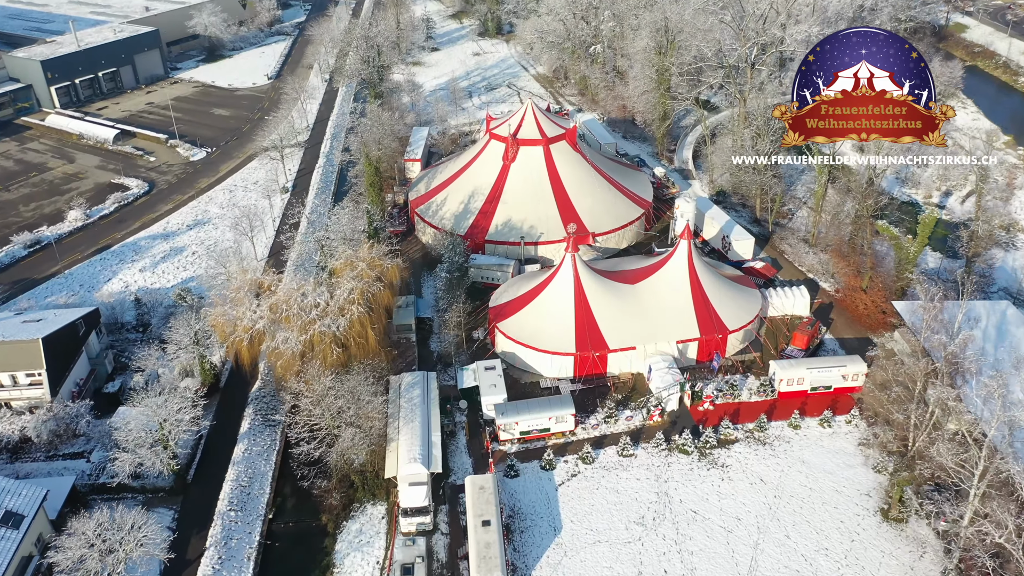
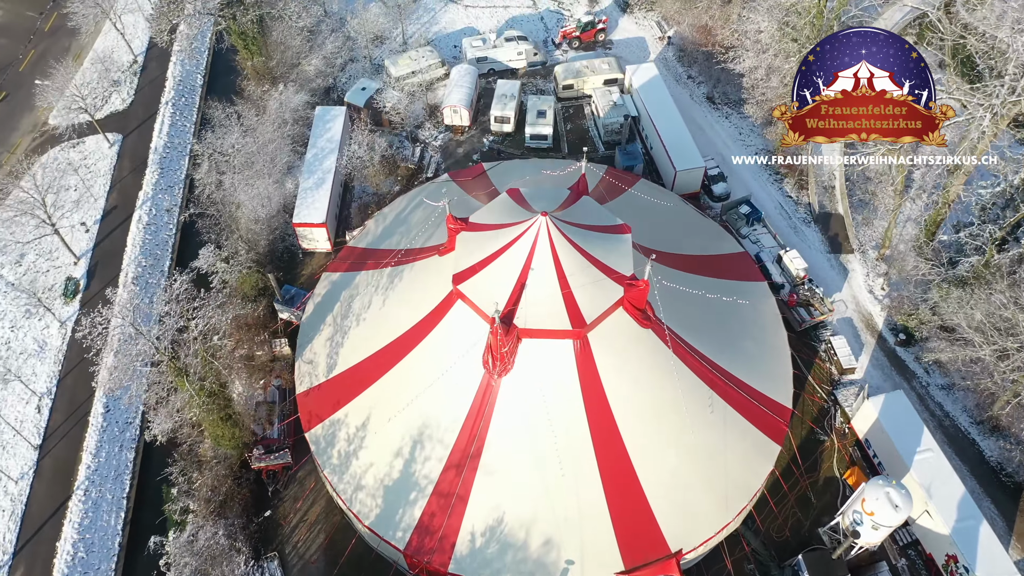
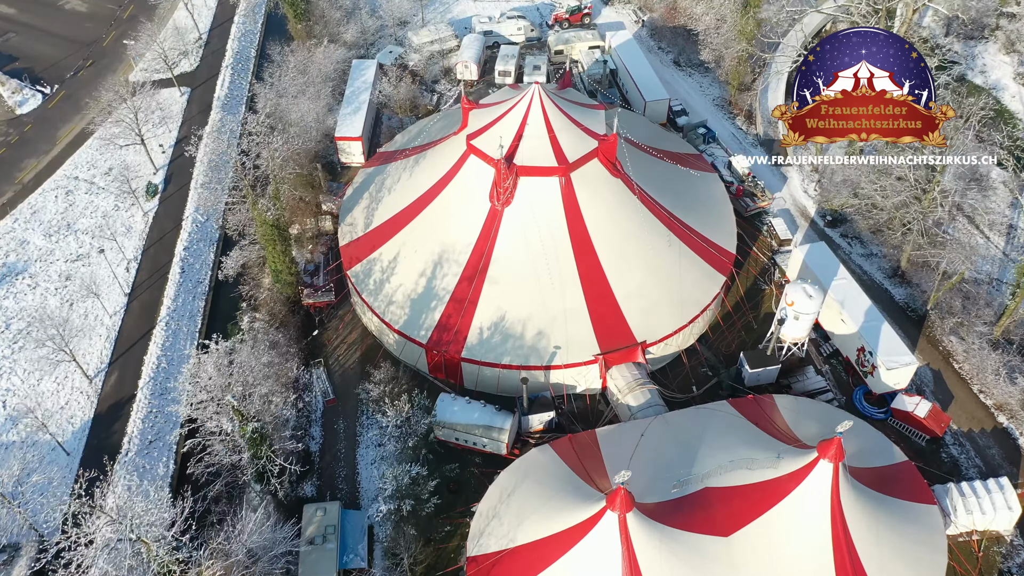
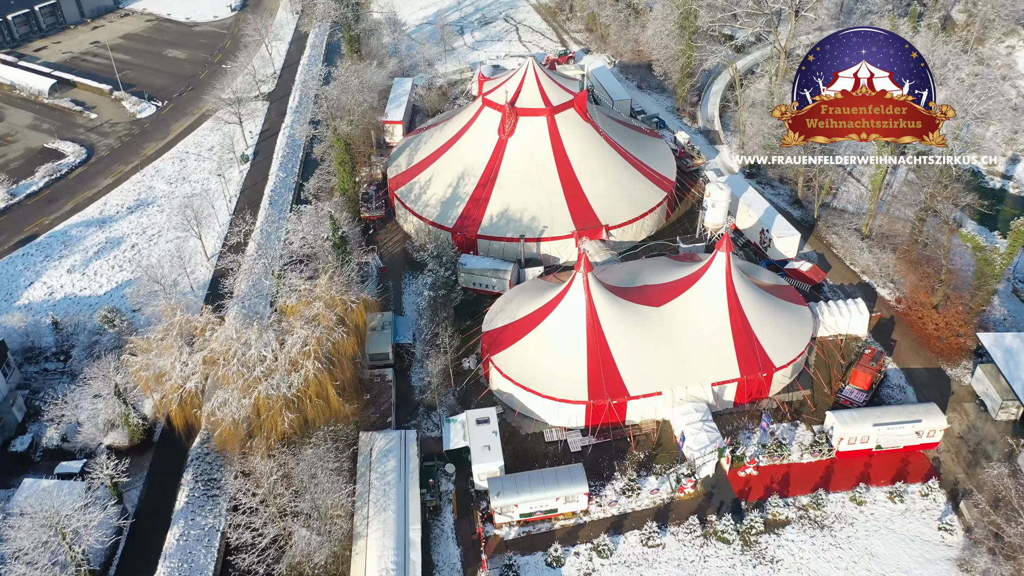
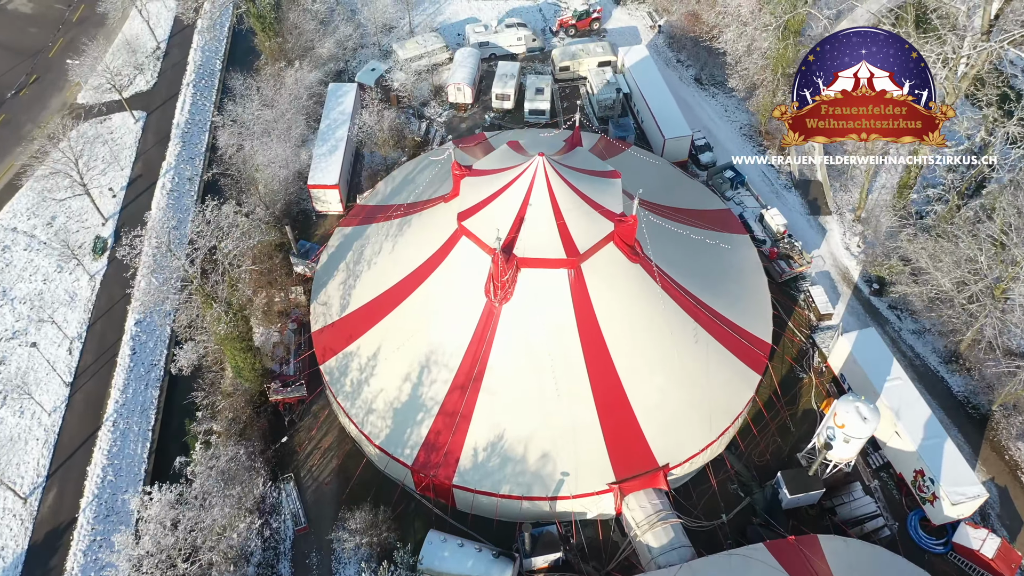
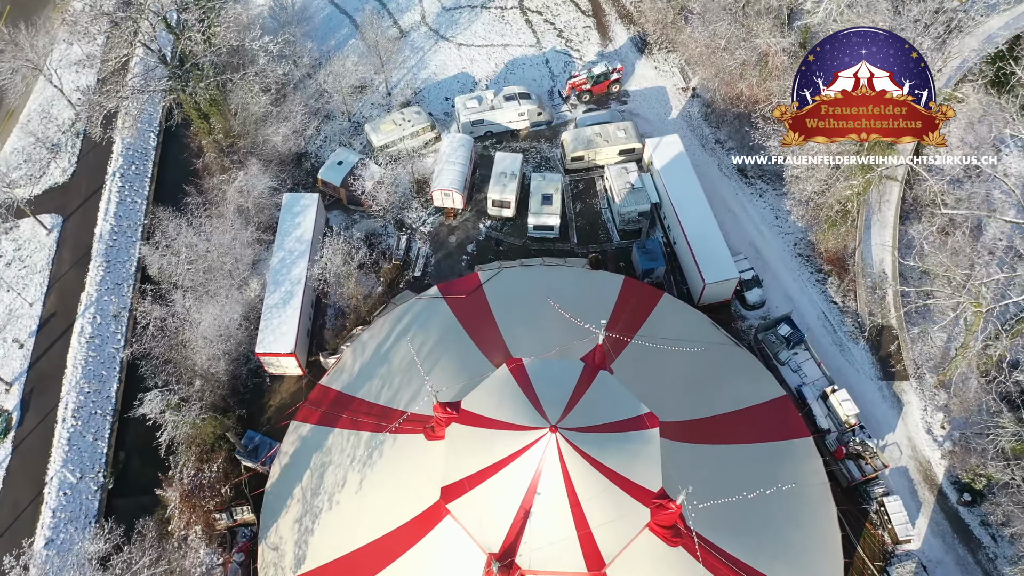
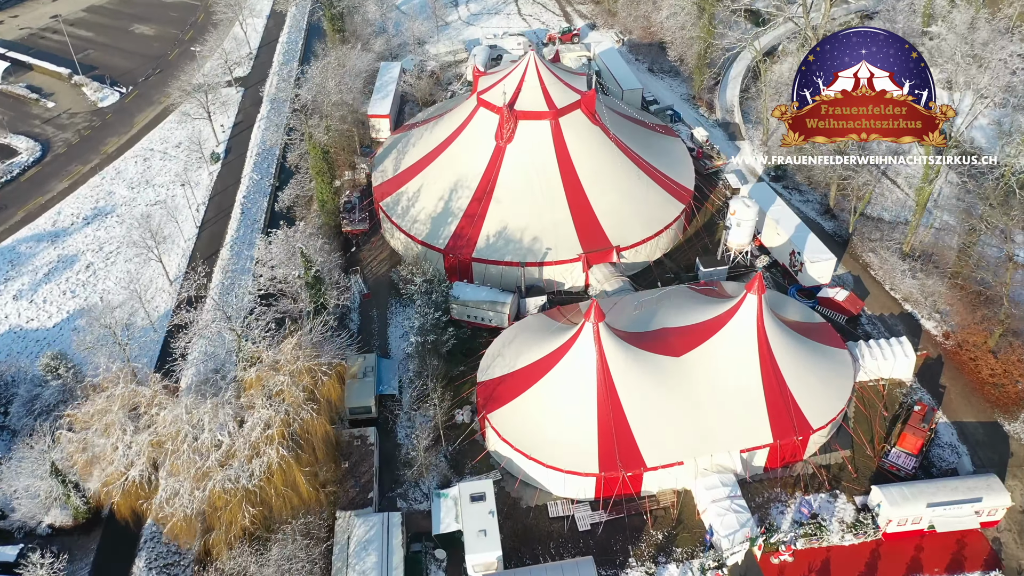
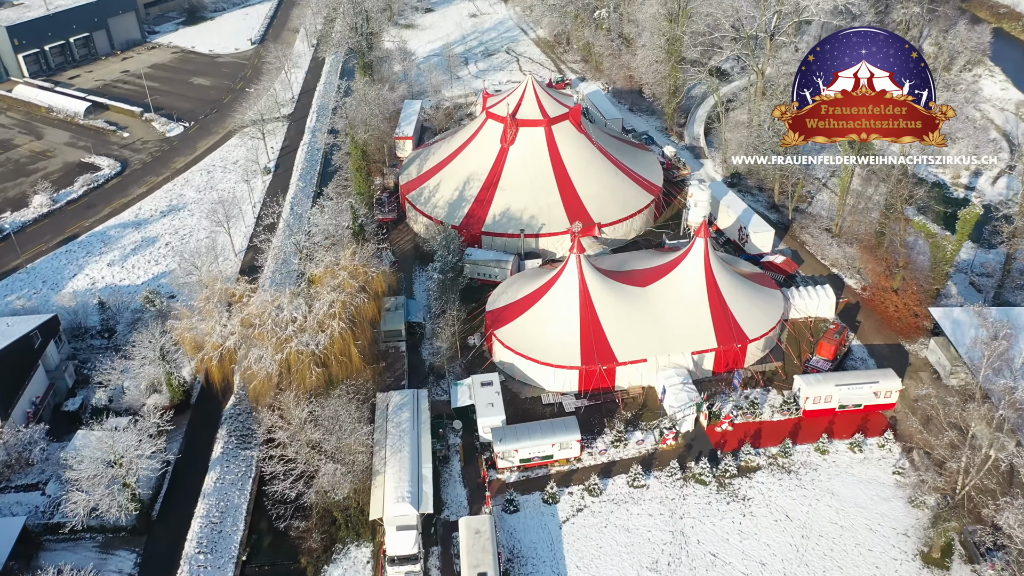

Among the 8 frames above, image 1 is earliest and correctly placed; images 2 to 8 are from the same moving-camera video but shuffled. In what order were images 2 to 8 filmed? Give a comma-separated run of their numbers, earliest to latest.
8, 4, 7, 3, 5, 2, 6
